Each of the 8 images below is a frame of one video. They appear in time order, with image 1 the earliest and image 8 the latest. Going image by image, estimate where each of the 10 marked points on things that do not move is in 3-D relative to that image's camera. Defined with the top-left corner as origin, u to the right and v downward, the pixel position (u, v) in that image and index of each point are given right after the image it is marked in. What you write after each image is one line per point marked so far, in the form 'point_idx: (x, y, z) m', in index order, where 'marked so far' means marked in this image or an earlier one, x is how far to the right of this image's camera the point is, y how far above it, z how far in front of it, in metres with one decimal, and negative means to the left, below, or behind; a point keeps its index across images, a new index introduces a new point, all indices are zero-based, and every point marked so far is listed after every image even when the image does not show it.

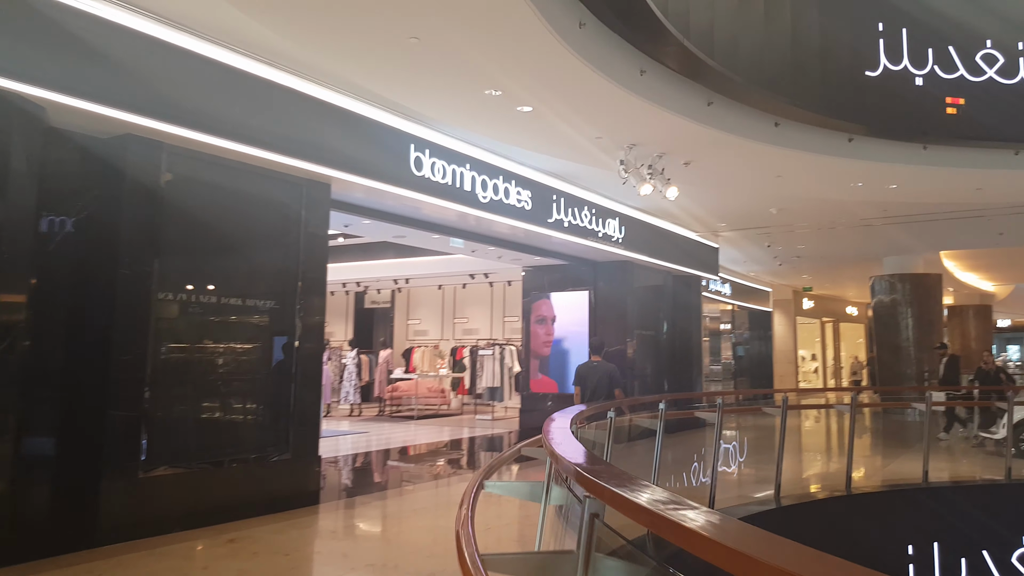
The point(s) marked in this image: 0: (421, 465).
0: (-1.0, -1.9, +9.0) m
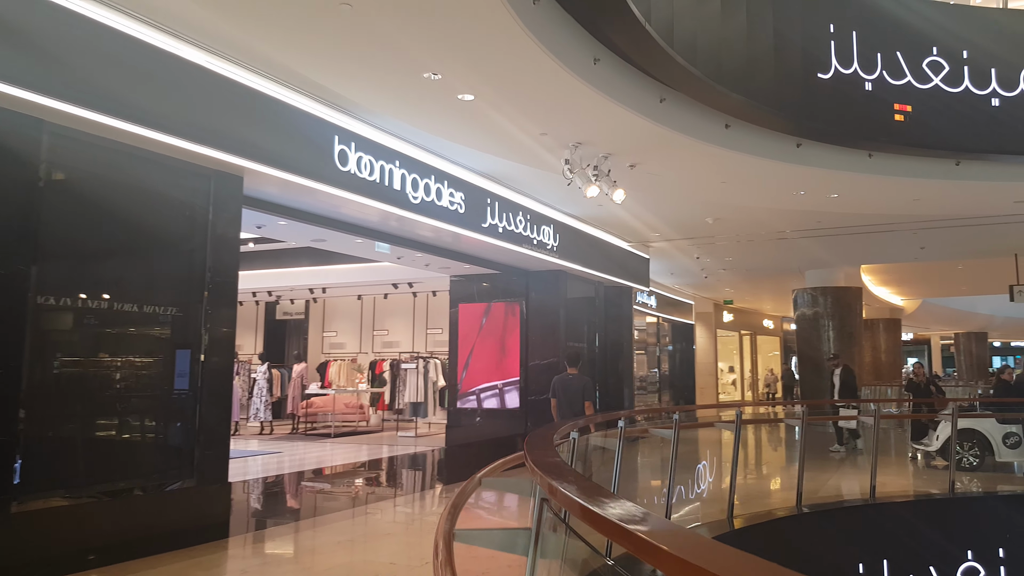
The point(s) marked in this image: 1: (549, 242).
0: (-1.8, -2.0, +8.4) m
1: (+0.4, +0.5, +8.4) m
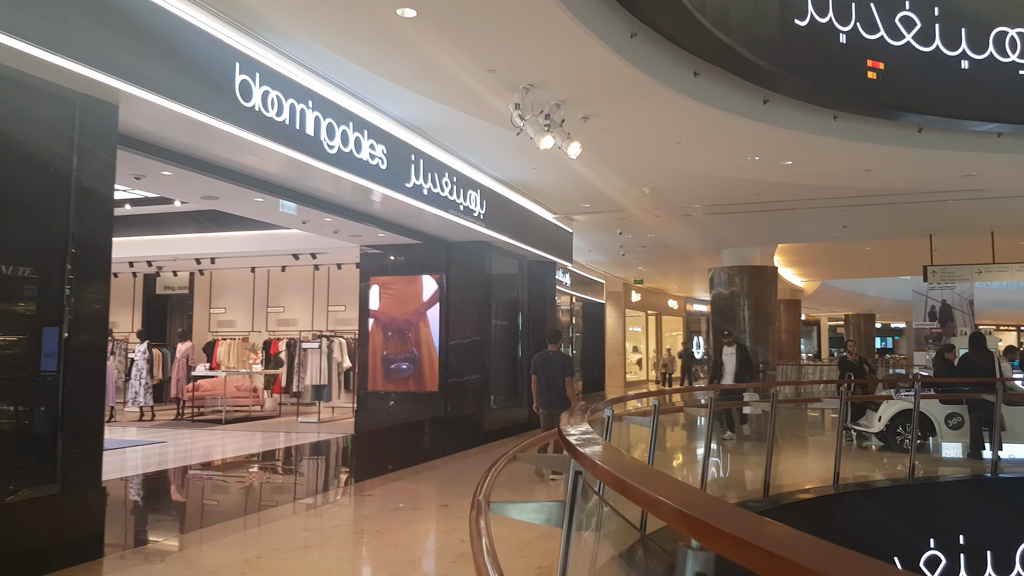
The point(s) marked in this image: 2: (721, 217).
0: (-2.5, -1.7, +7.3) m
1: (-0.3, +0.8, +7.6) m
2: (+2.8, +1.0, +10.7) m
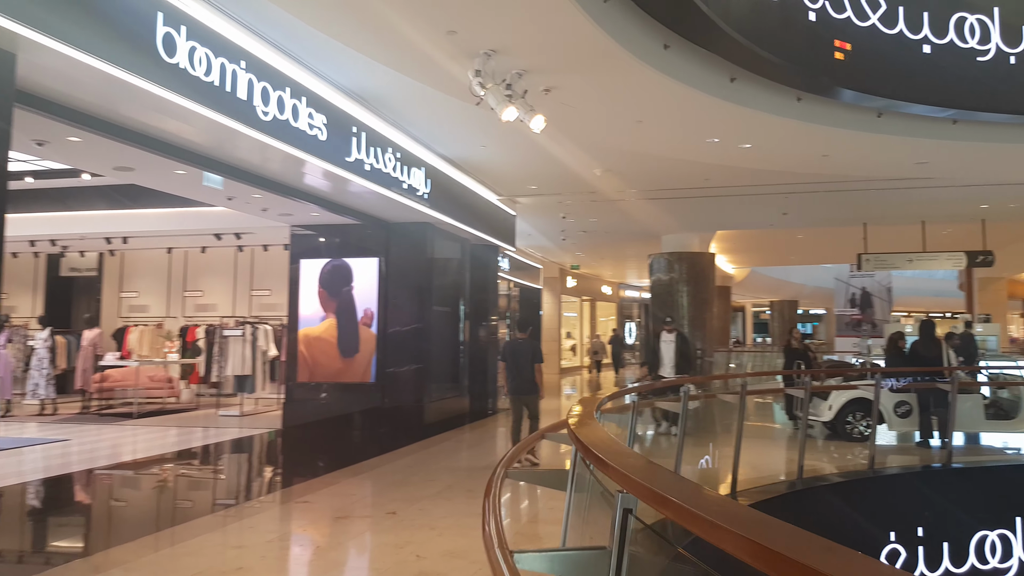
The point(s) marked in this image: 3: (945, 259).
0: (-3.0, -1.6, +6.7) m
1: (-0.8, +0.9, +7.1) m
2: (+2.0, +1.1, +10.5) m
3: (+6.1, +0.4, +11.2) m
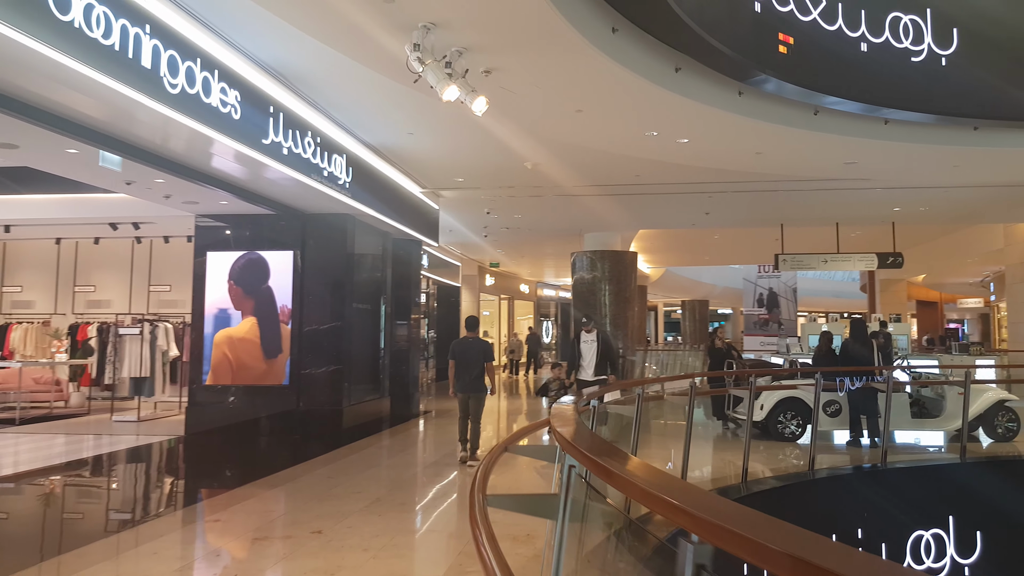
0: (-3.6, -1.5, +6.0) m
1: (-1.4, +0.9, +6.7) m
2: (+1.0, +1.2, +10.3) m
3: (+5.0, +0.4, +11.5) m
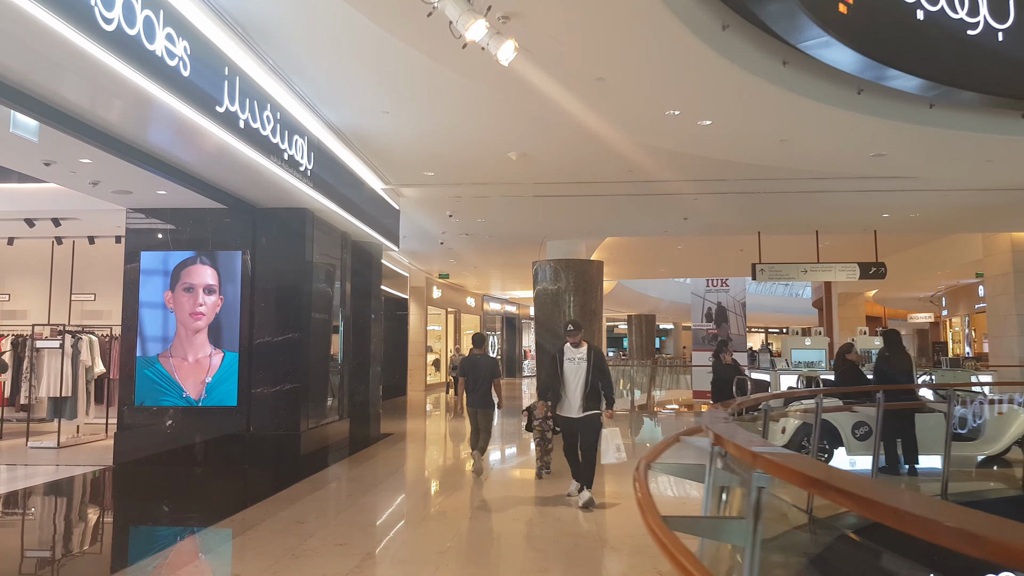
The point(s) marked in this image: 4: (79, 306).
0: (-3.6, -1.5, +4.9) m
1: (-1.5, +0.9, +5.7) m
2: (+0.6, +1.0, +9.6) m
3: (+4.5, +0.2, +11.0) m
4: (-5.5, -0.2, +10.3) m
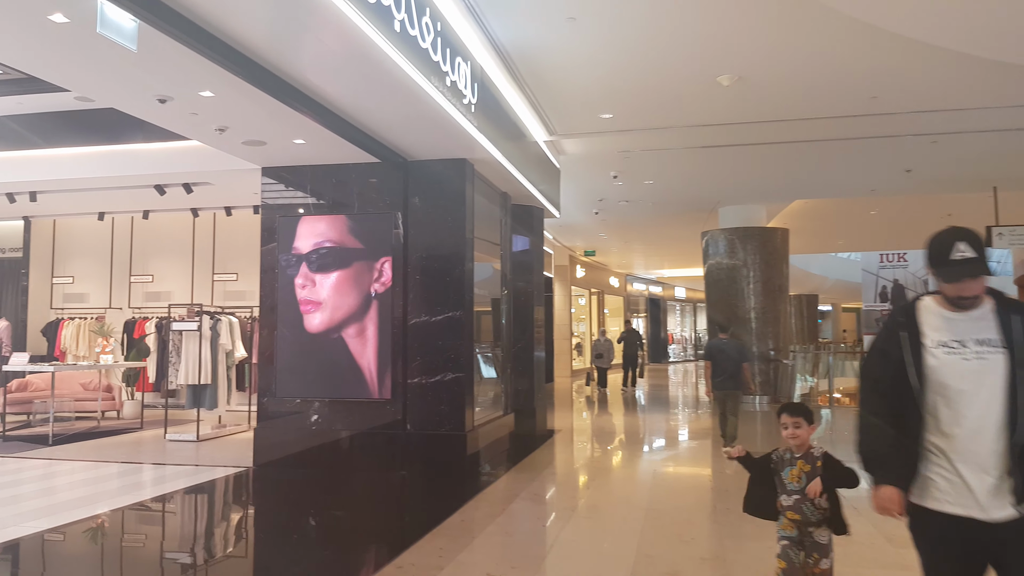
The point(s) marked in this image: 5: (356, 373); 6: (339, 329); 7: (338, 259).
0: (-2.4, -1.4, +4.0) m
1: (-0.2, +1.1, +4.5) m
2: (+2.5, +1.3, +8.0) m
3: (+6.5, +0.6, +8.8) m
4: (-3.5, 0.0, +9.6) m
5: (-1.2, -0.6, +5.8) m
6: (-1.3, -0.5, +5.9) m
7: (-1.4, +0.2, +5.9) m
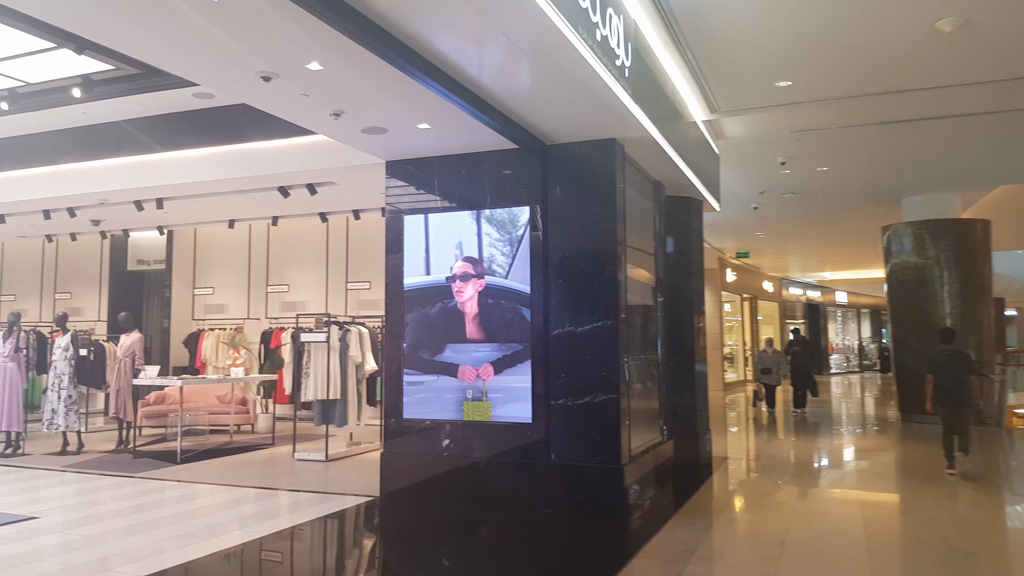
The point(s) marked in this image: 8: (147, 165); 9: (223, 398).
0: (-1.7, -1.4, +3.6) m
1: (+0.5, +1.1, +3.7) m
2: (+3.8, +1.3, +6.6) m
3: (+7.9, +0.7, +6.7) m
4: (-1.8, -0.1, +9.3) m
5: (-0.2, -0.6, +5.1) m
6: (-0.3, -0.5, +5.2) m
7: (-0.3, +0.2, +5.3) m
8: (-2.8, +0.9, +6.1) m
9: (-2.9, -1.1, +8.0) m
